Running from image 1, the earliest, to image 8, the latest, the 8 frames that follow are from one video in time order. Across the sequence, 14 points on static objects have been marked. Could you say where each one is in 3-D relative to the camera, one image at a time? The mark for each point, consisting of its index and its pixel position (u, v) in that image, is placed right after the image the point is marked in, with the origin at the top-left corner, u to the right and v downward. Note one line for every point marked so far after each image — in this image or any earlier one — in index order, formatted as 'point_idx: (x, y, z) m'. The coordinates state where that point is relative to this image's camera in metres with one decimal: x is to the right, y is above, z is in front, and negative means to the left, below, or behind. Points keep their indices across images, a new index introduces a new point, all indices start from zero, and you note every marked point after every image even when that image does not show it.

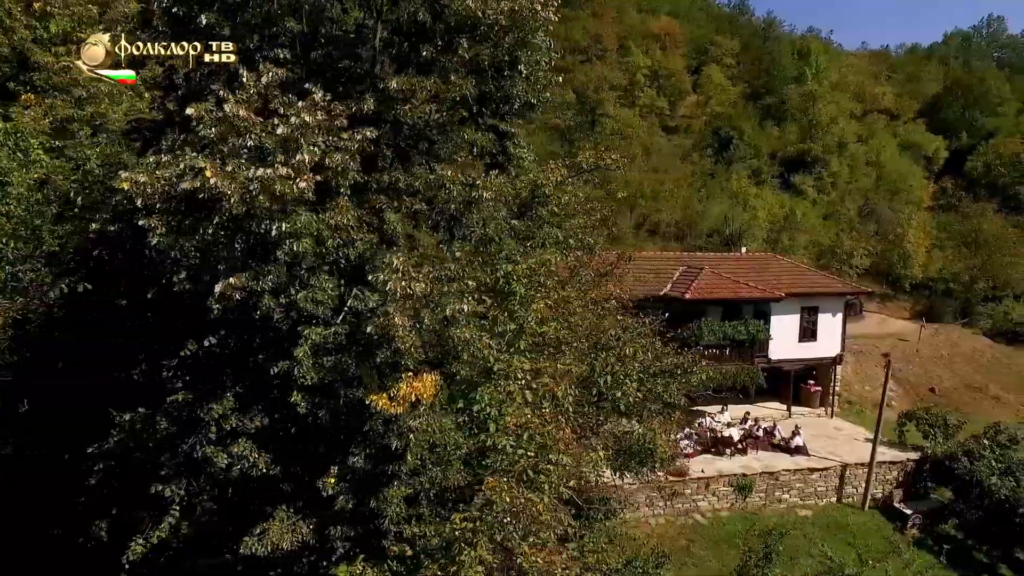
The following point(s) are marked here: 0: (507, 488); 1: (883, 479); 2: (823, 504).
0: (-0.1, -2.1, +6.3) m
1: (+11.1, -5.7, +18.4) m
2: (+9.1, -6.3, +17.9) m
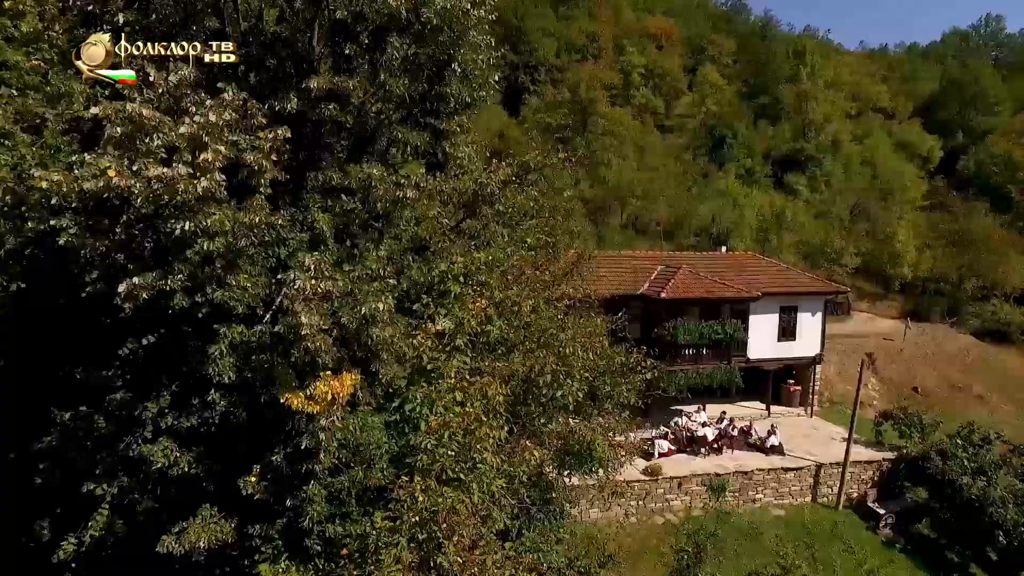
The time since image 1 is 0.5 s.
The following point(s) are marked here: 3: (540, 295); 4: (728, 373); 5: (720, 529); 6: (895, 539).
0: (-0.8, -2.1, +6.3) m
1: (+10.3, -5.7, +18.3) m
2: (+8.3, -6.3, +17.9) m
3: (+0.5, -0.1, +9.9) m
4: (+7.0, -2.8, +20.0) m
5: (+5.6, -6.5, +16.5) m
6: (+10.5, -6.9, +16.8) m
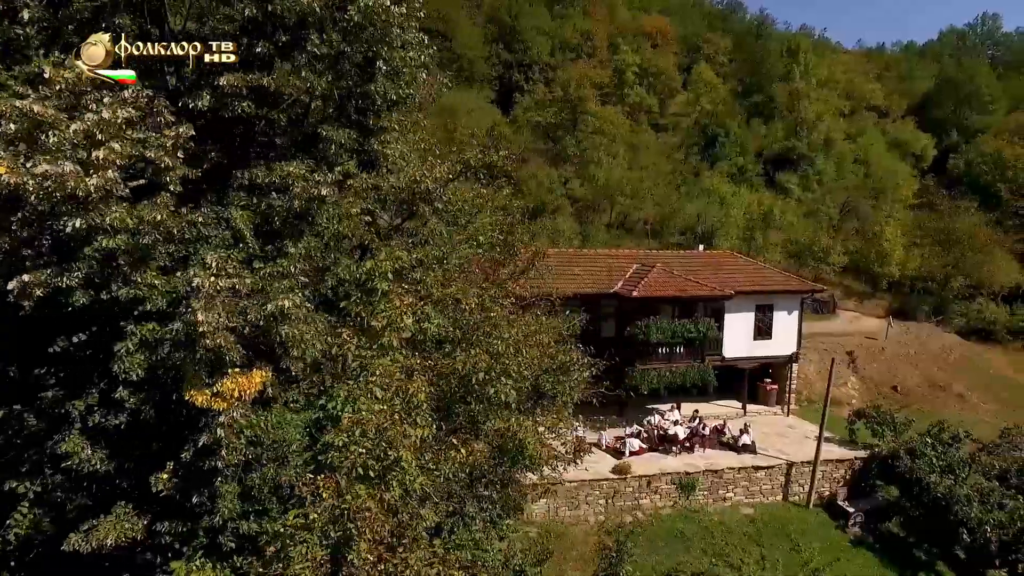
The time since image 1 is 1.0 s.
0: (-1.7, -2.1, +6.3) m
1: (+9.5, -5.6, +18.3) m
2: (+7.5, -6.3, +17.9) m
3: (-0.4, -0.1, +9.9) m
4: (+6.1, -2.7, +20.0) m
5: (+4.7, -6.4, +16.5) m
6: (+9.6, -6.8, +16.8) m
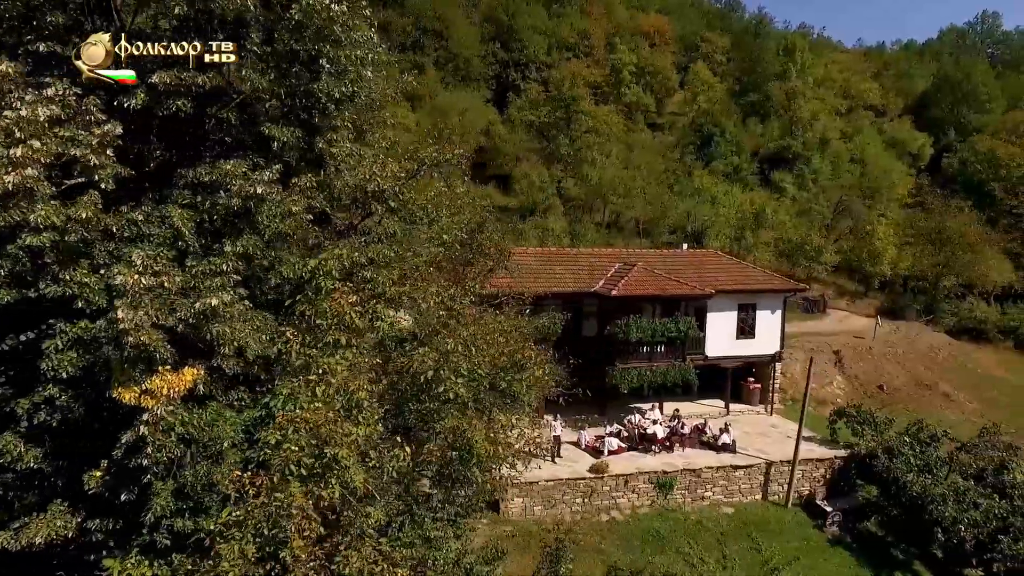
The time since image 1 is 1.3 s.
0: (-2.3, -2.0, +6.3) m
1: (+8.9, -5.6, +18.3) m
2: (+6.9, -6.2, +17.9) m
3: (-1.0, -0.1, +9.9) m
4: (+5.5, -2.7, +20.0) m
5: (+4.1, -6.4, +16.5) m
6: (+9.0, -6.8, +16.8) m
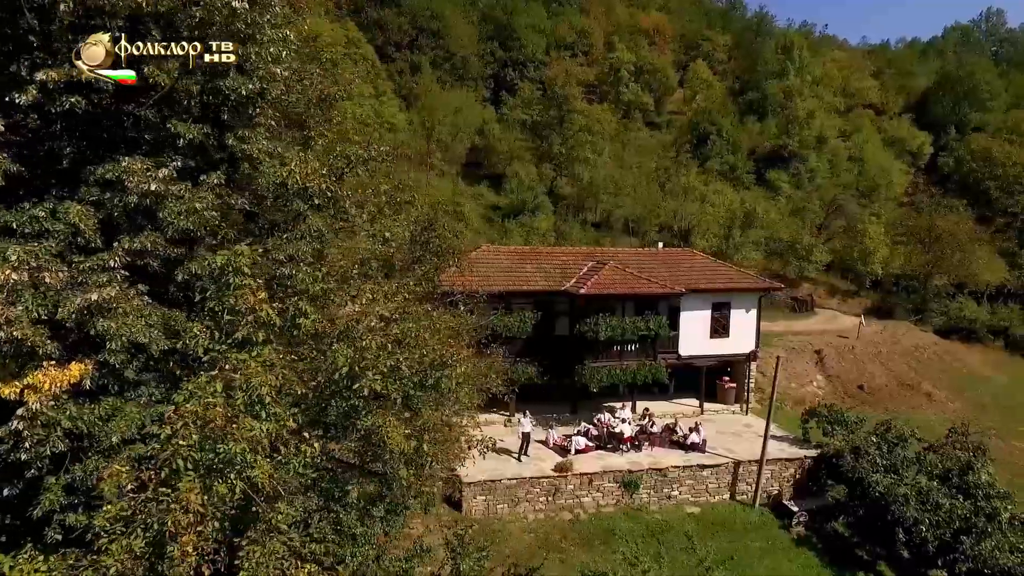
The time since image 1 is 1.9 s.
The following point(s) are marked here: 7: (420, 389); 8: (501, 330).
0: (-3.4, -2.0, +6.3) m
1: (+7.9, -5.6, +18.2) m
2: (+5.9, -6.2, +17.8) m
3: (-2.1, 0.0, +9.9) m
4: (+4.5, -2.6, +19.9) m
5: (+3.1, -6.3, +16.4) m
6: (+8.0, -6.8, +16.7) m
7: (-1.4, -1.5, +9.3) m
8: (-0.4, -1.3, +19.3) m
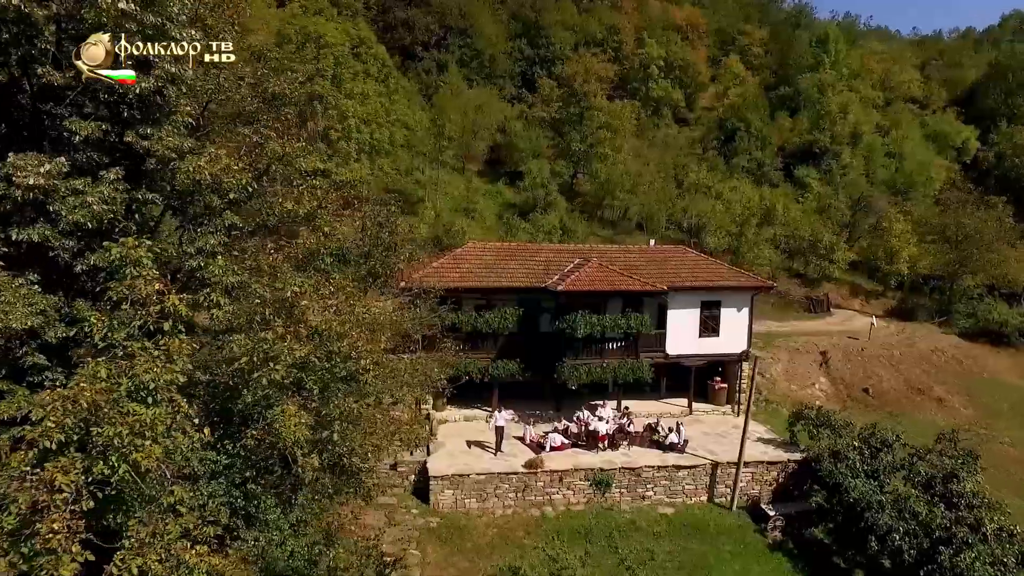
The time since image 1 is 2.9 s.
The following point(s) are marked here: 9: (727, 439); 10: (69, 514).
0: (-4.9, -1.9, +6.6) m
1: (+7.1, -5.5, +17.8) m
2: (+5.1, -6.1, +17.5) m
3: (-3.3, +0.1, +10.1) m
4: (+3.9, -2.6, +19.7) m
5: (+2.2, -6.3, +16.3) m
6: (+7.2, -6.7, +16.3) m
7: (-2.7, -1.4, +9.4) m
8: (-1.0, -1.2, +19.4) m
9: (+6.9, -4.8, +19.5) m
10: (-4.7, -2.5, +6.7) m
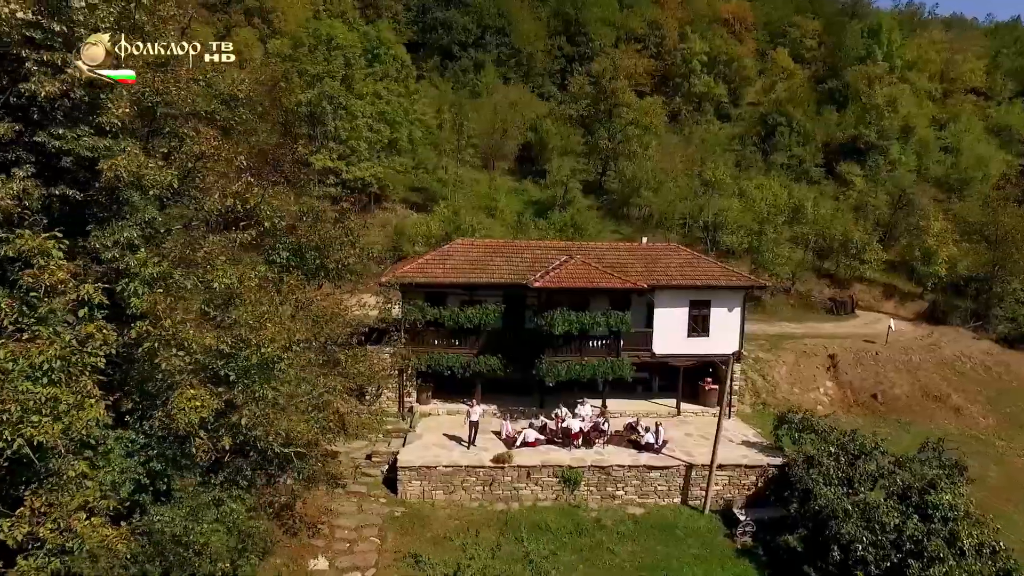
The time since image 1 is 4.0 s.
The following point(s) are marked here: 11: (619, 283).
0: (-6.6, -1.7, +7.3) m
1: (+6.3, -5.5, +17.3) m
2: (+4.2, -6.1, +17.3) m
3: (-4.7, +0.2, +10.5) m
4: (+3.3, -2.5, +19.5) m
5: (+1.3, -6.2, +16.3) m
6: (+6.2, -6.7, +15.8) m
7: (-4.1, -1.3, +9.9) m
8: (-1.6, -1.1, +19.6) m
9: (+6.2, -4.8, +19.1) m
10: (-6.4, -2.3, +7.3) m
11: (+3.5, +0.1, +19.6) m
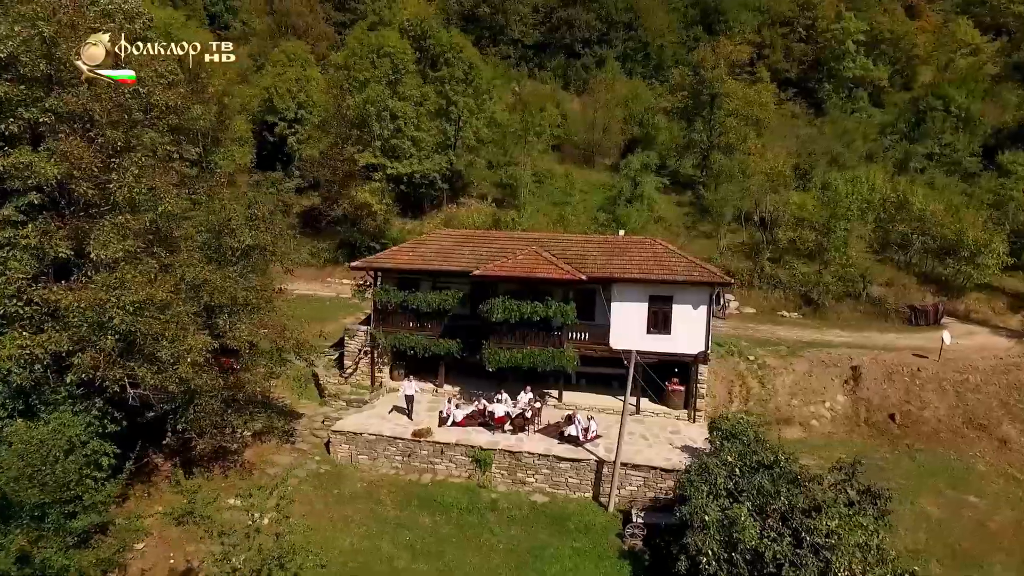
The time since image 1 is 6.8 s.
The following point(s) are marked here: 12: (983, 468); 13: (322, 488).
0: (-11.4, -1.0, +10.5) m
1: (+3.7, -5.3, +16.6) m
2: (+1.7, -5.8, +17.1) m
3: (-8.6, +0.9, +13.1) m
4: (+1.5, -2.2, +19.5) m
5: (-1.5, -5.8, +17.0) m
6: (+3.1, -6.5, +15.2) m
7: (-8.3, -0.7, +12.3) m
8: (-3.1, -0.6, +21.0) m
9: (+4.1, -4.6, +18.3) m
10: (-11.2, -1.6, +10.5) m
11: (+1.9, +0.4, +19.5) m
12: (+14.1, -5.3, +18.4) m
13: (-5.2, -5.6, +17.3) m
